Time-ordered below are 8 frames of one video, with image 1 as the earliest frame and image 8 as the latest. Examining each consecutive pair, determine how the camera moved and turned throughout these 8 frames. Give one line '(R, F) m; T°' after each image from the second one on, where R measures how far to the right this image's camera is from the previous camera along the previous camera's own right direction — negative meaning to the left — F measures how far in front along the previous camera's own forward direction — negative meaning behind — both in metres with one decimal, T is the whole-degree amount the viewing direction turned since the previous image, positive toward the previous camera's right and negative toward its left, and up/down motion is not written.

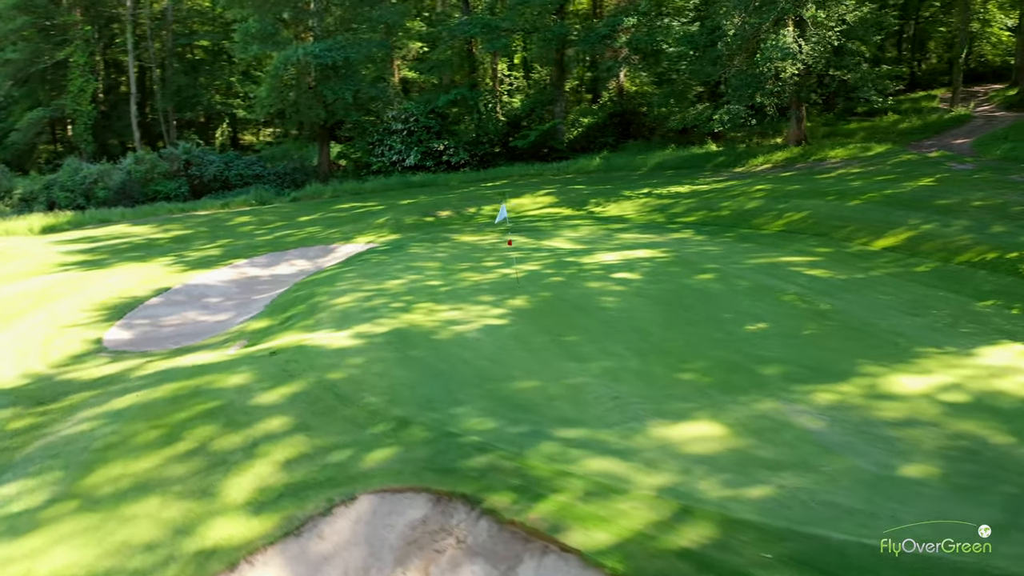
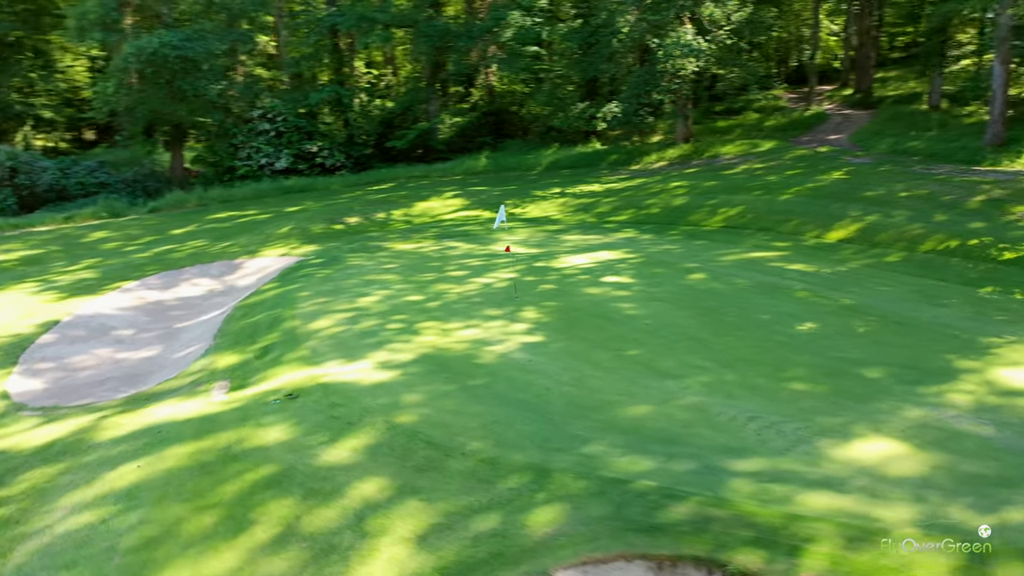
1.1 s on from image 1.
(-2.2, +1.3) m; +13°
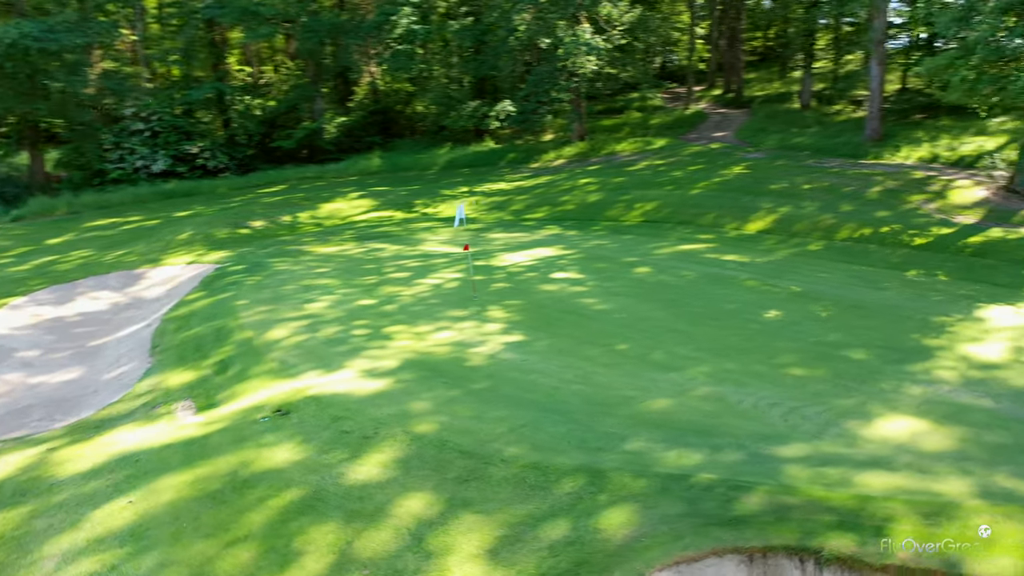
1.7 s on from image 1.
(-1.1, +0.3) m; +10°
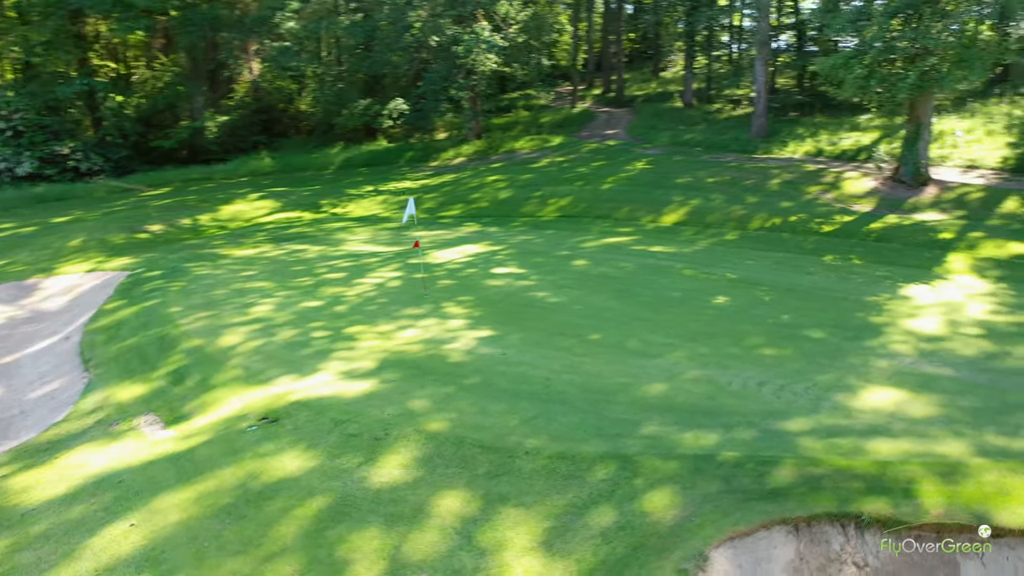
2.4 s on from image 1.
(-1.0, +0.1) m; +9°
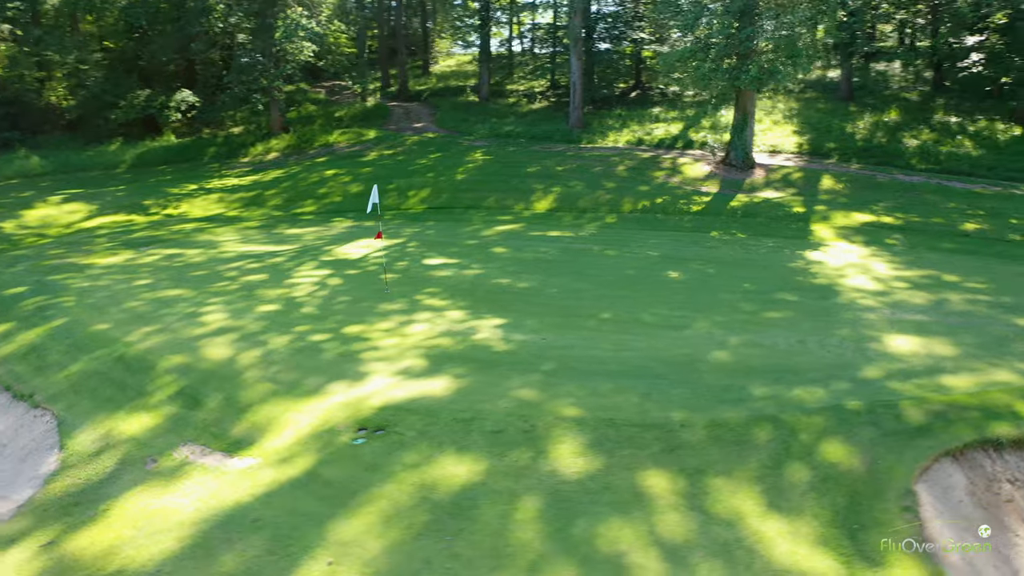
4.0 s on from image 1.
(-2.5, +0.7) m; +19°
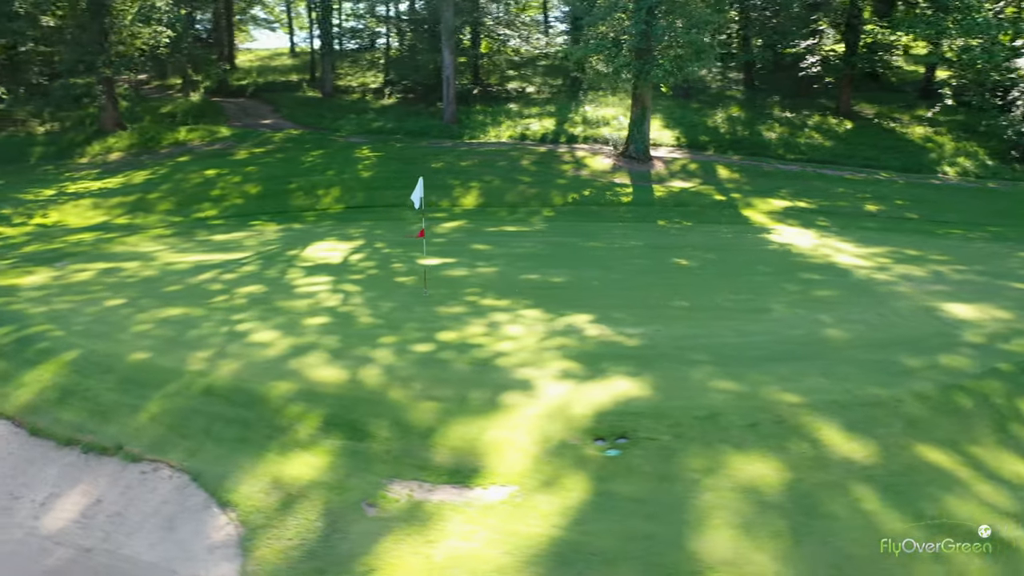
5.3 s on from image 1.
(-2.7, +0.8) m; +17°
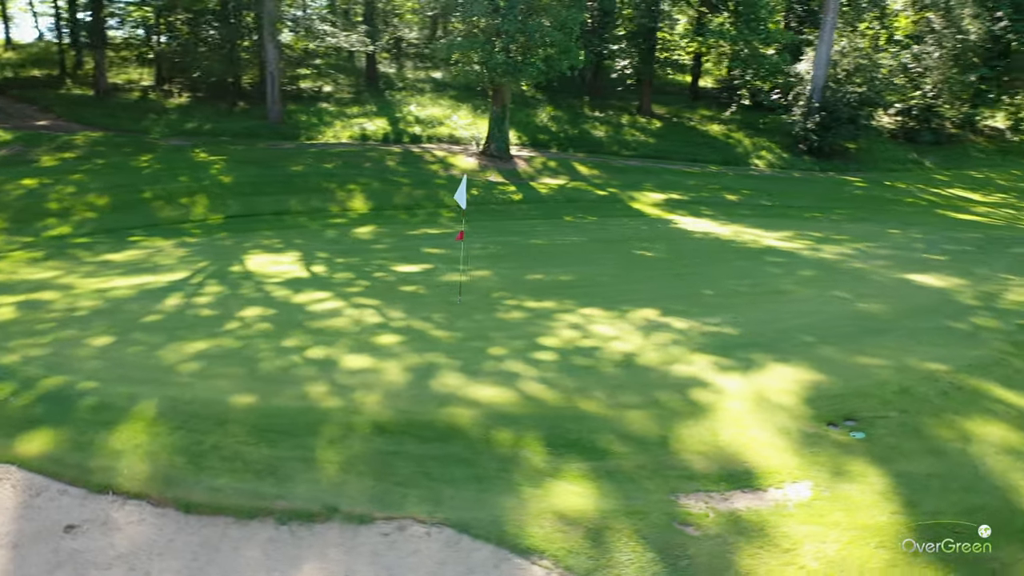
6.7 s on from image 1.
(-2.7, +0.8) m; +19°
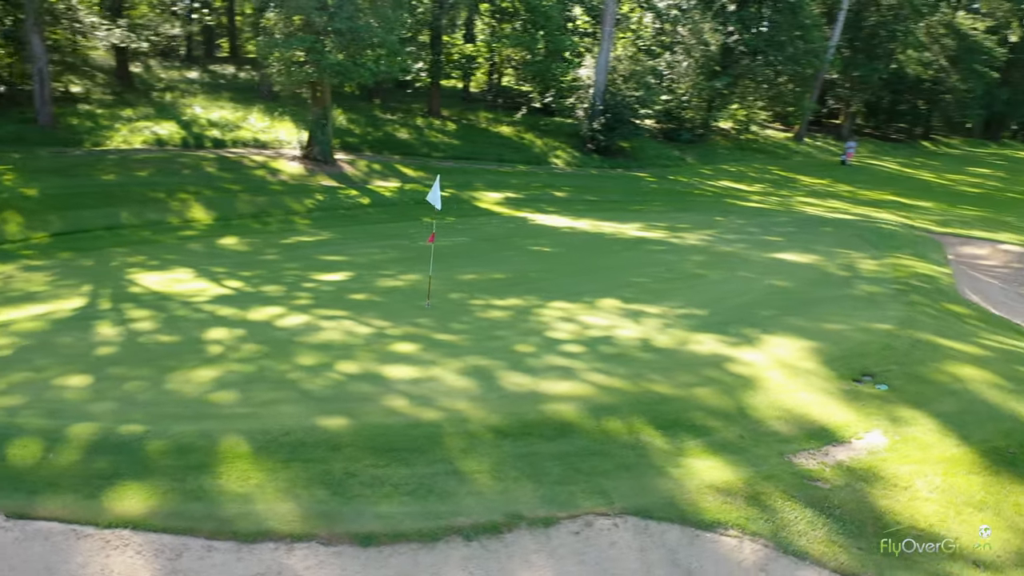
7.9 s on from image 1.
(-2.0, +0.3) m; +19°
